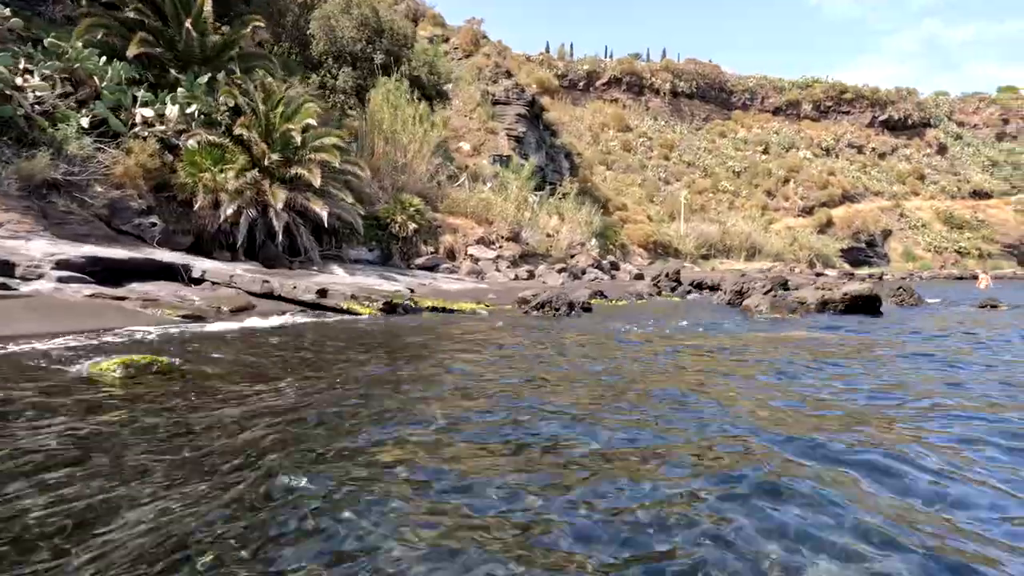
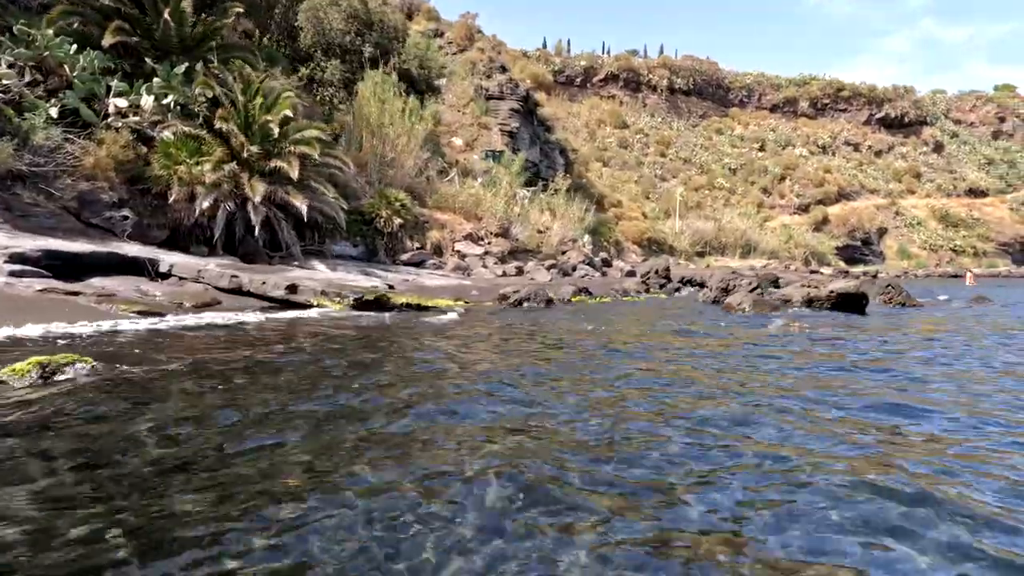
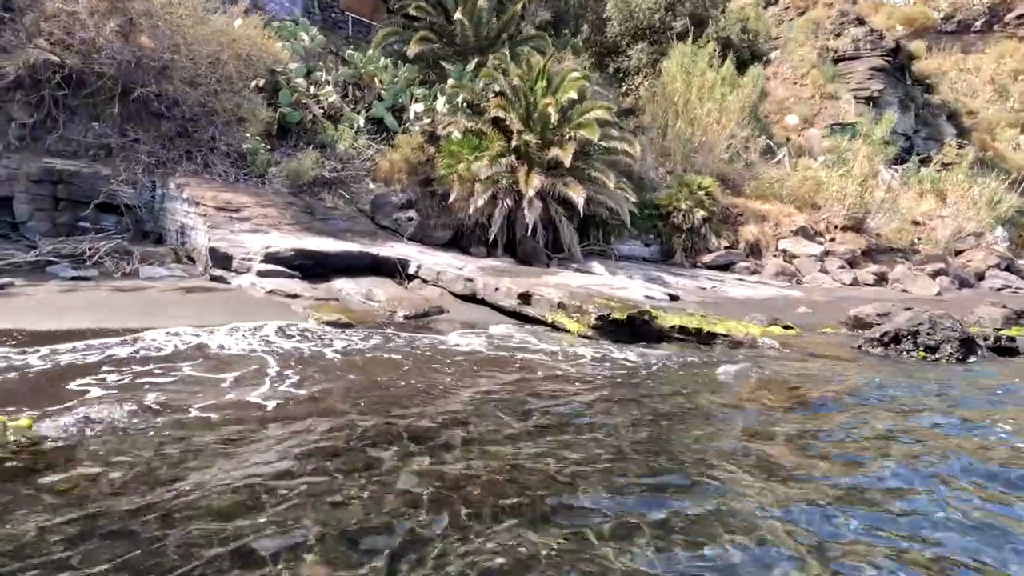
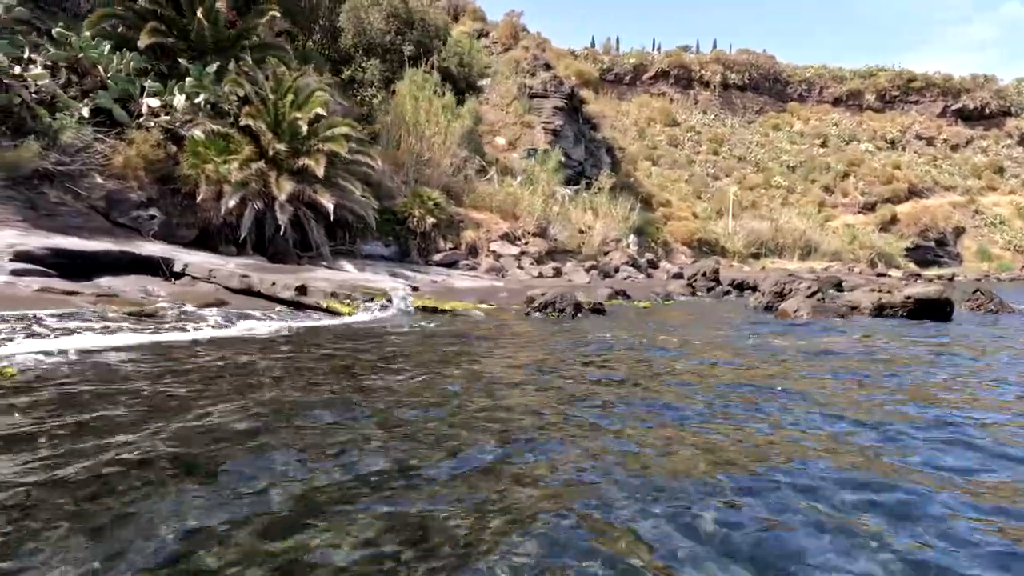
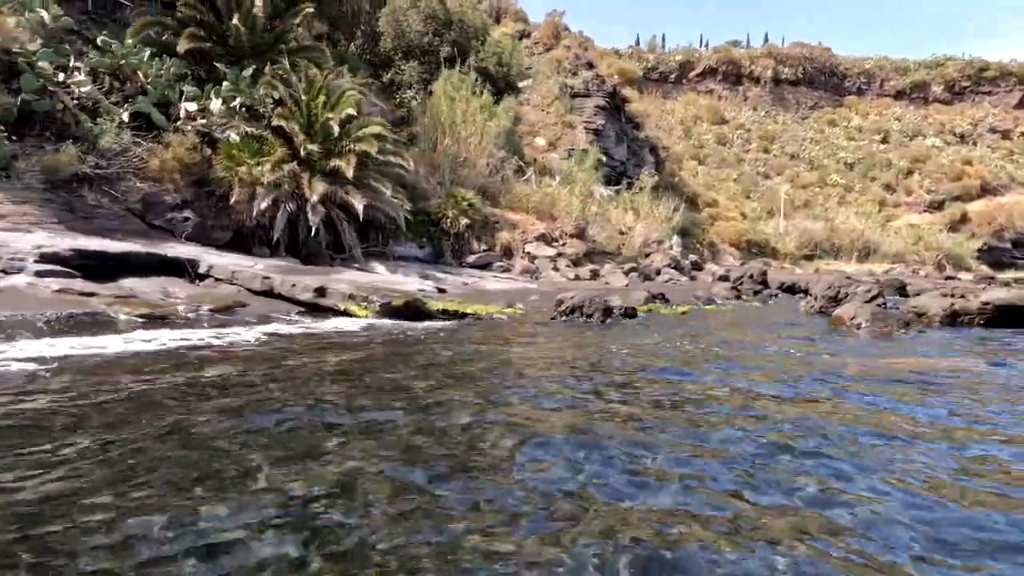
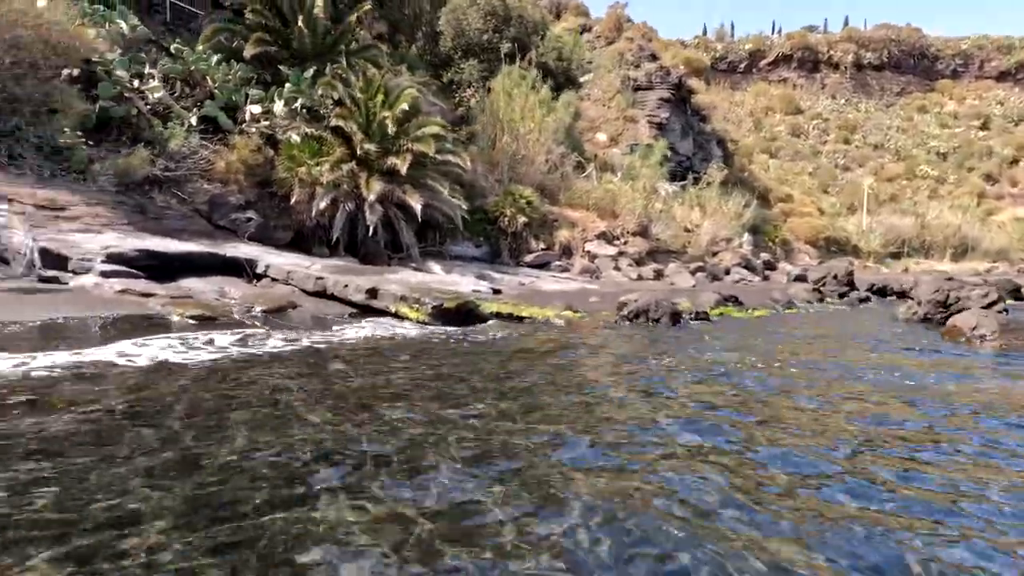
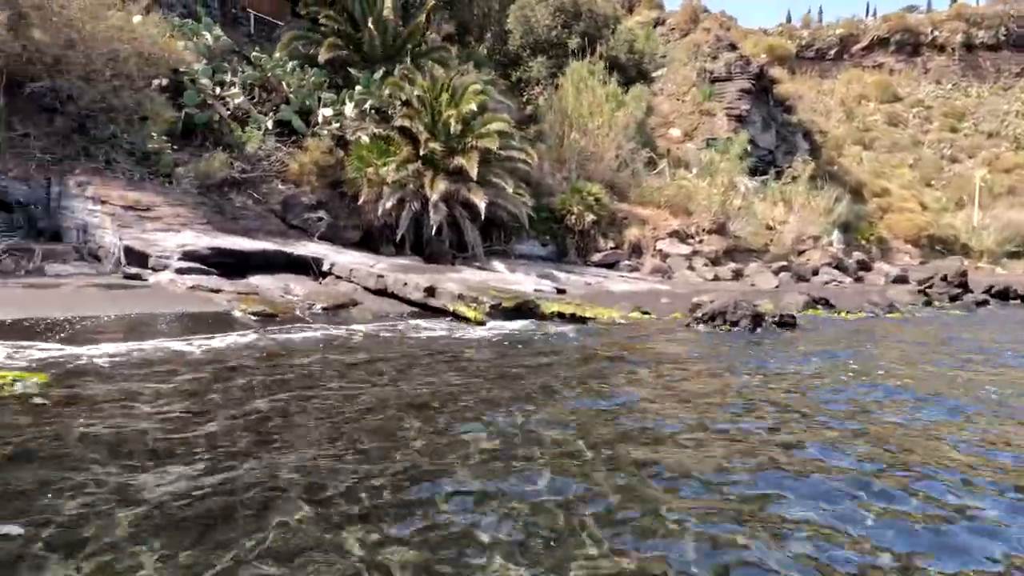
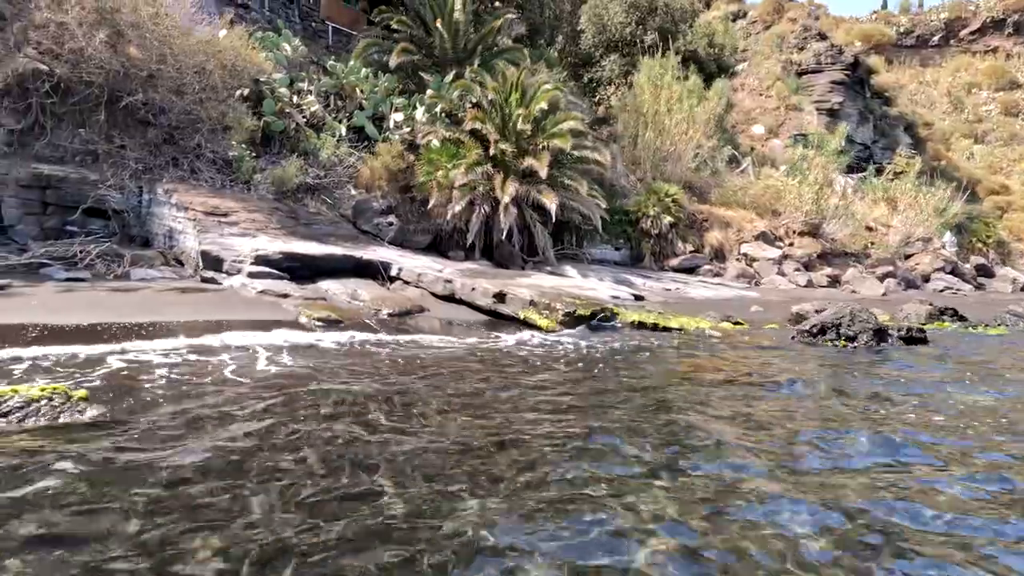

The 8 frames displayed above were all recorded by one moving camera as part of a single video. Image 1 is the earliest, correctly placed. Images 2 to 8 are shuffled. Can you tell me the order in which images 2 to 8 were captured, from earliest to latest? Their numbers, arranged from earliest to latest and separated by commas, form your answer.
2, 4, 5, 6, 7, 8, 3
